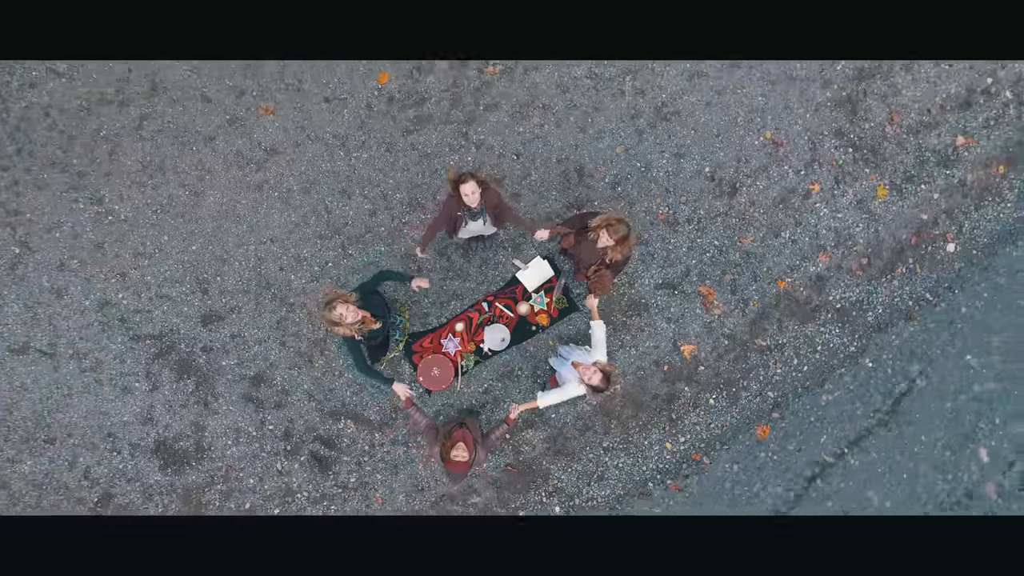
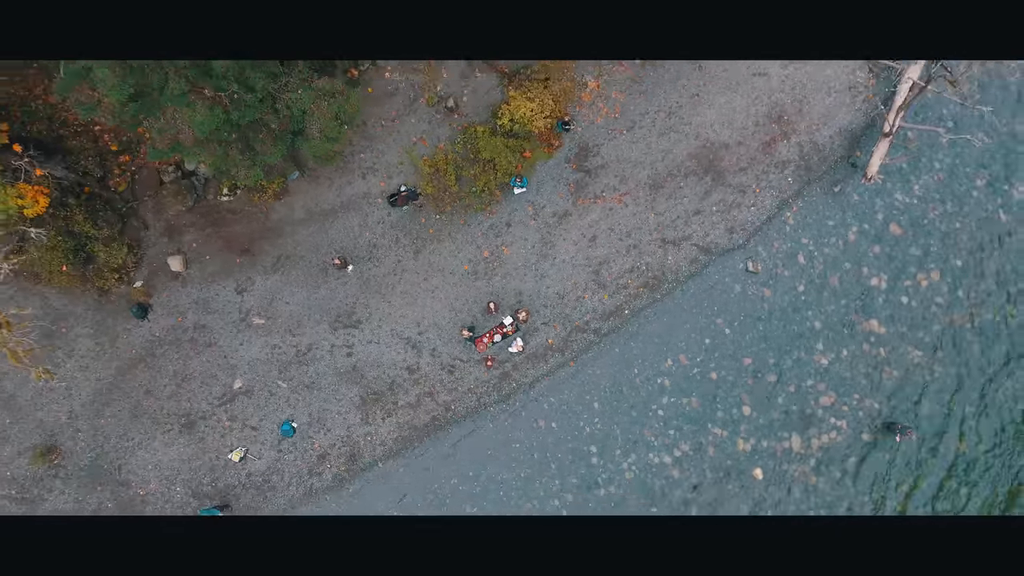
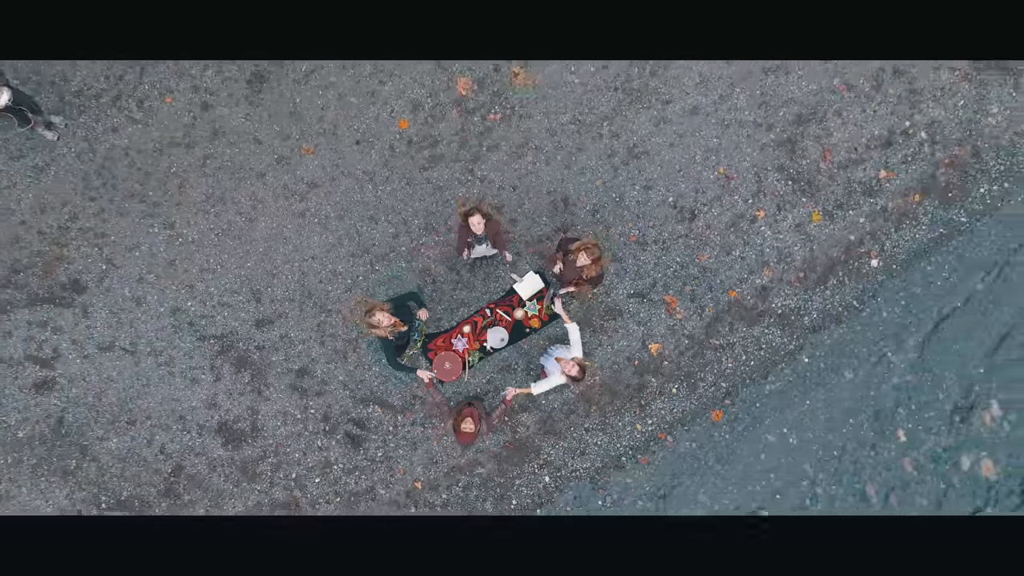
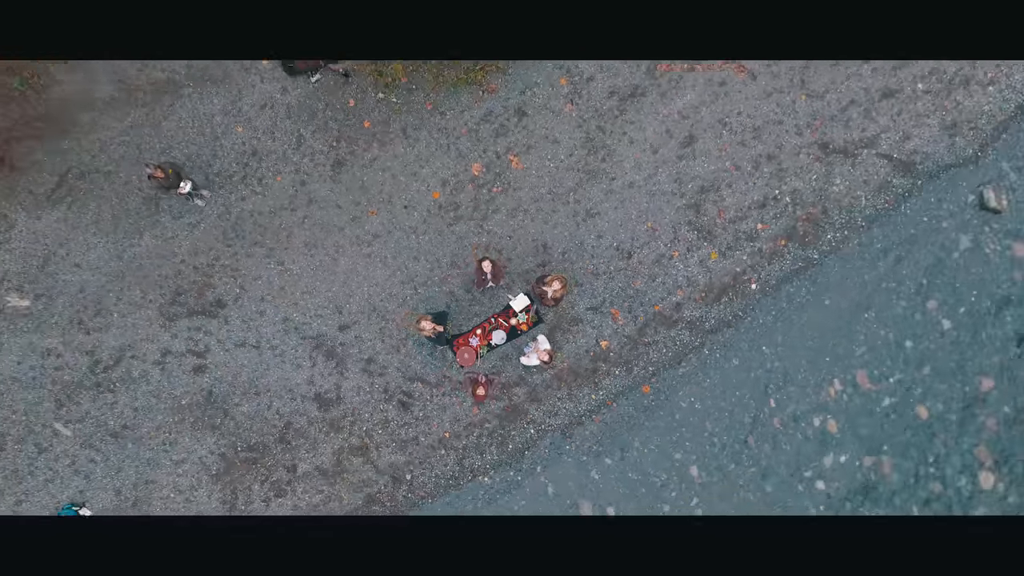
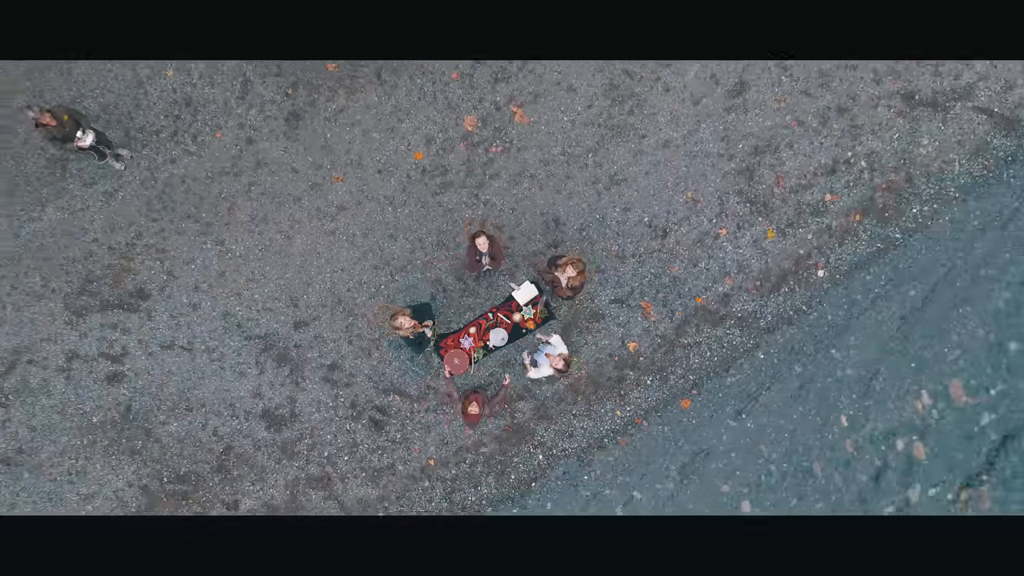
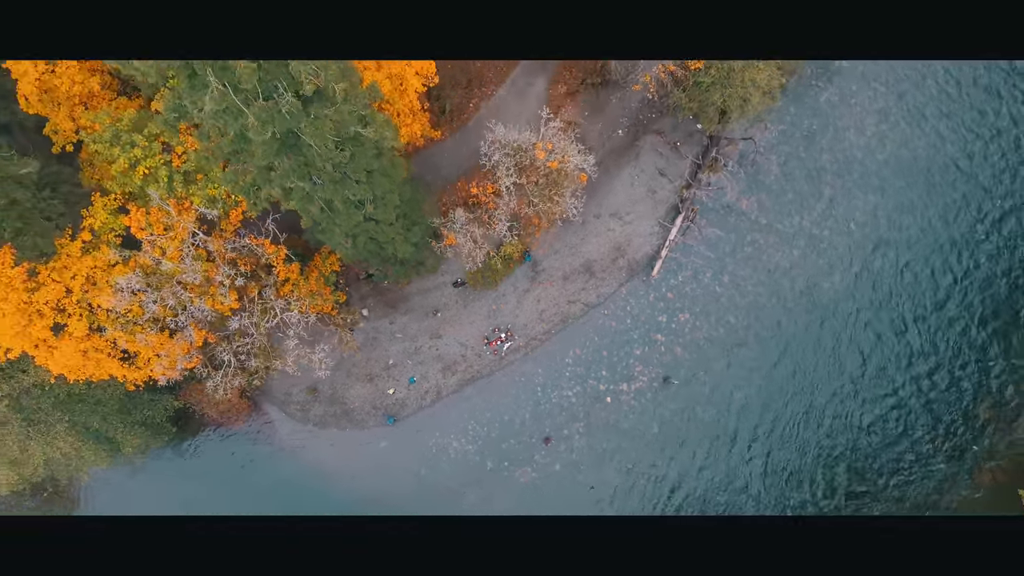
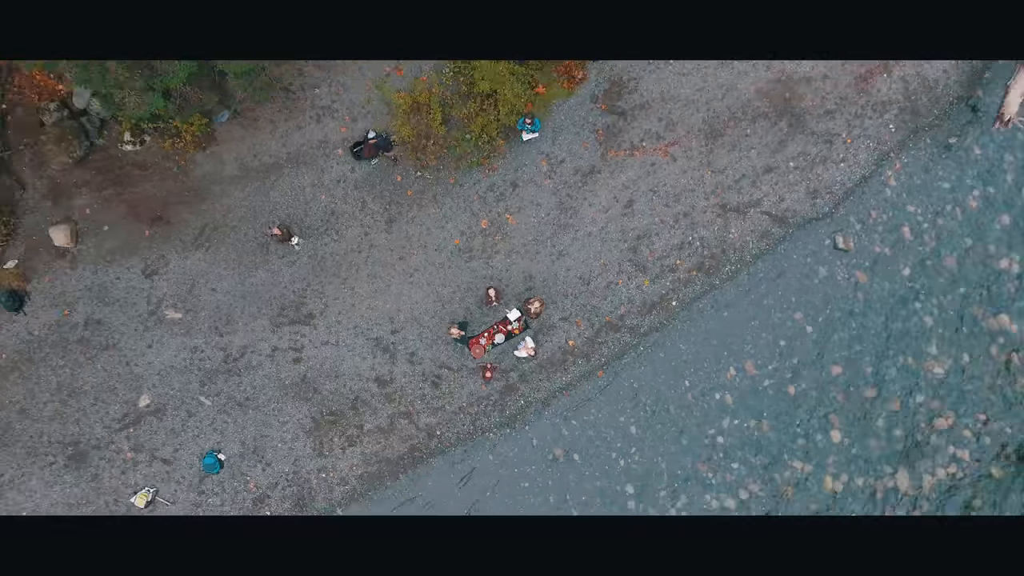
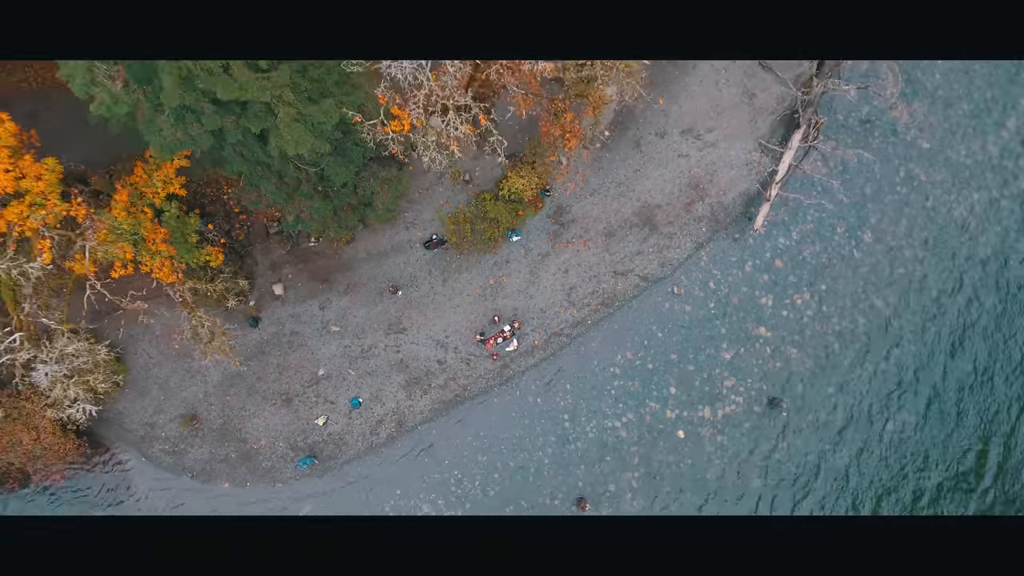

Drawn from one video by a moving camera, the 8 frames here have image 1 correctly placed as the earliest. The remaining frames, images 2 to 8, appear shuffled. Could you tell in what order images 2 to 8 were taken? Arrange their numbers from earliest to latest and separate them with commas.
3, 5, 4, 7, 2, 8, 6
